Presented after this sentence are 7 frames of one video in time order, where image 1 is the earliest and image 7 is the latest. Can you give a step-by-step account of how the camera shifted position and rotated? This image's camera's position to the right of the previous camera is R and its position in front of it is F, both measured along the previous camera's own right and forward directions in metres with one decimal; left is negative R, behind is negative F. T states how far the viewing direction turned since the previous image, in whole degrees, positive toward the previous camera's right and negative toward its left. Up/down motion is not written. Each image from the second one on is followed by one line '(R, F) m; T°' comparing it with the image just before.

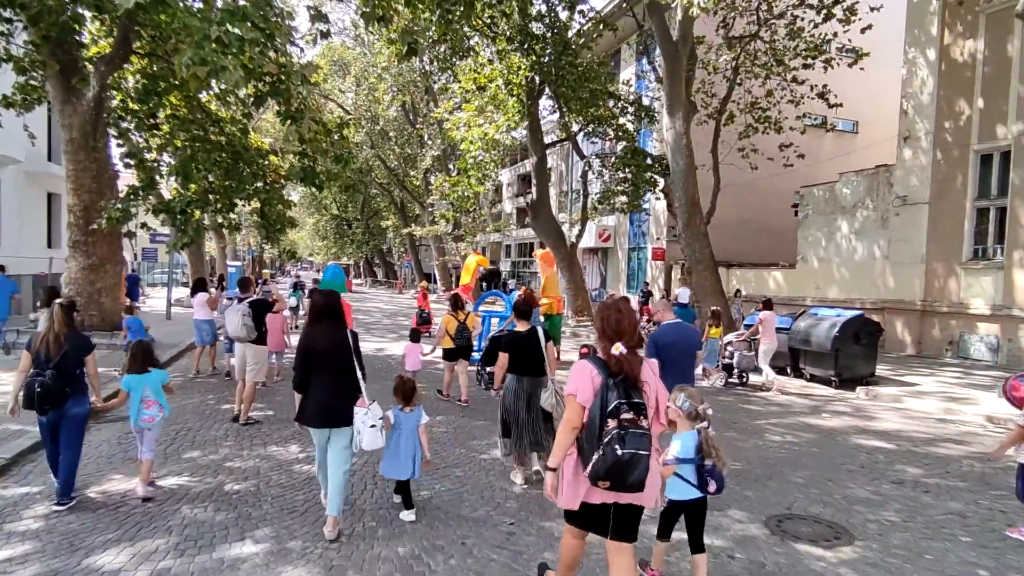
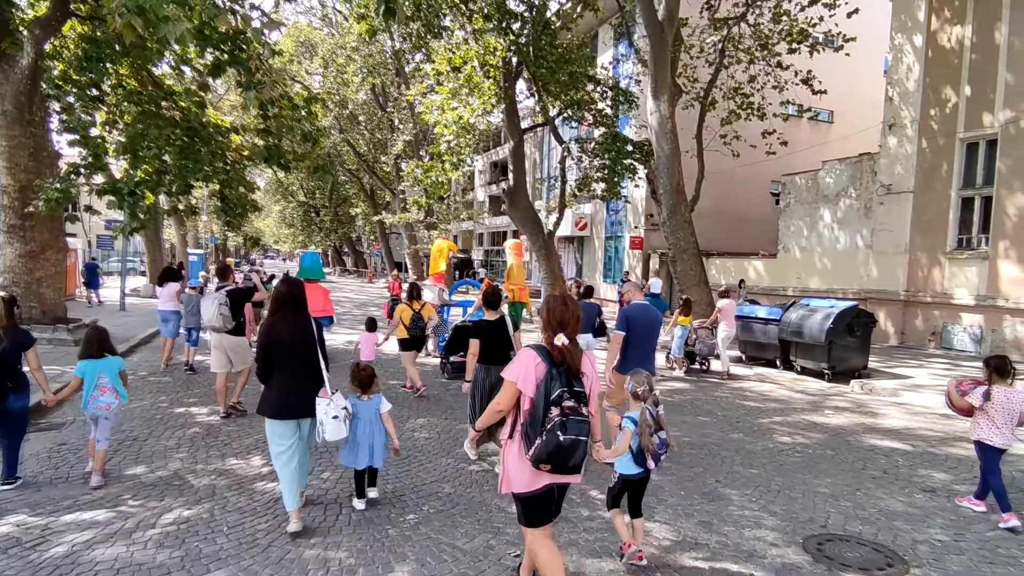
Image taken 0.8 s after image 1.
(-0.2, +0.6) m; +3°
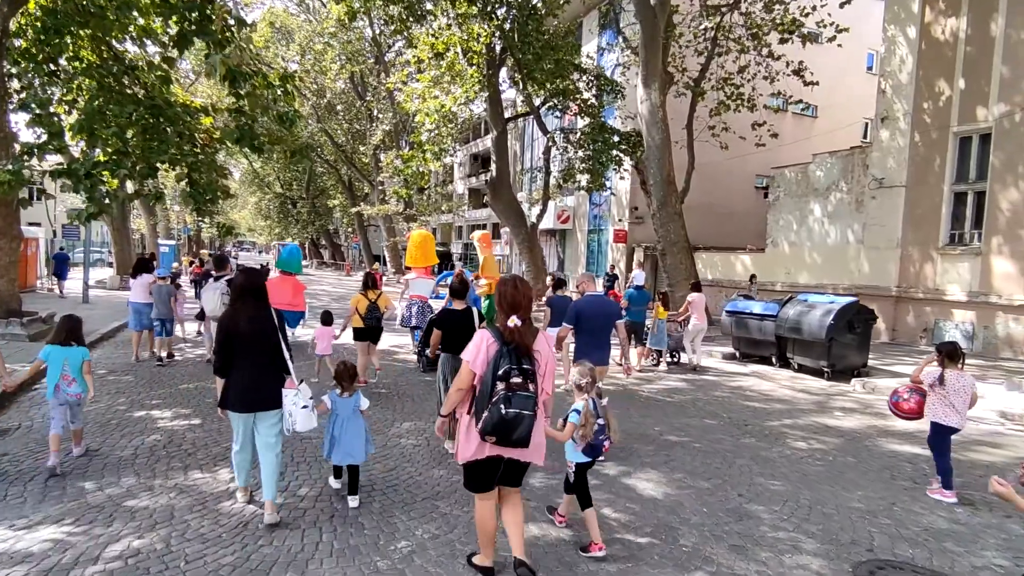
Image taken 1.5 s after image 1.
(-0.2, +0.5) m; +2°
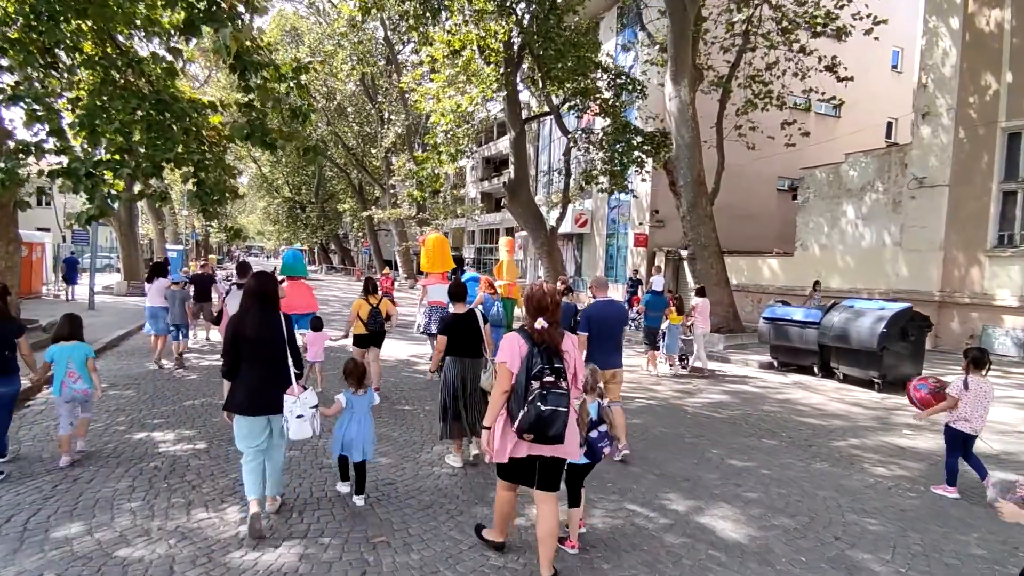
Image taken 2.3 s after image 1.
(-0.3, +0.6) m; -1°
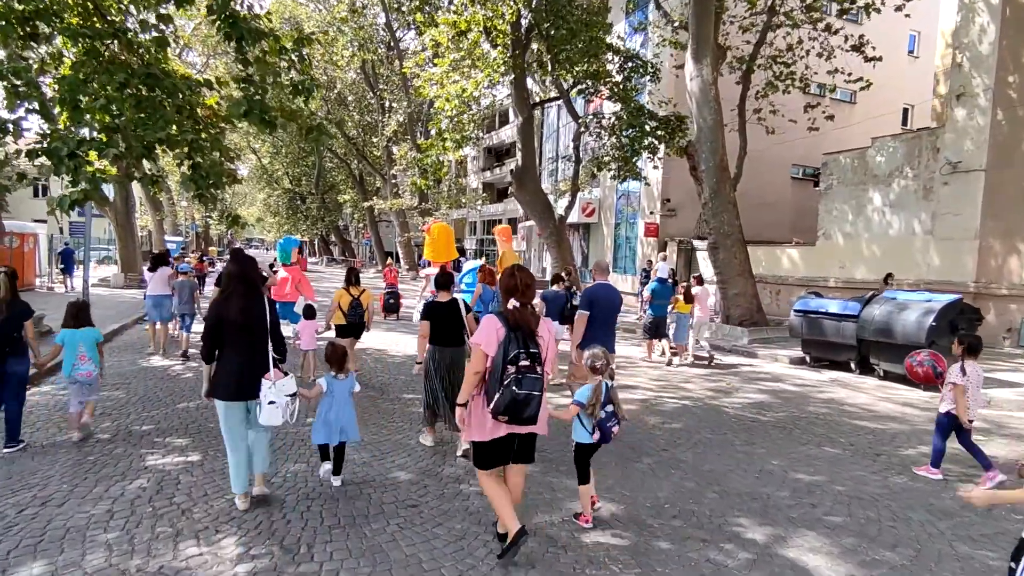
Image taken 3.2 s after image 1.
(-0.3, +0.7) m; 0°
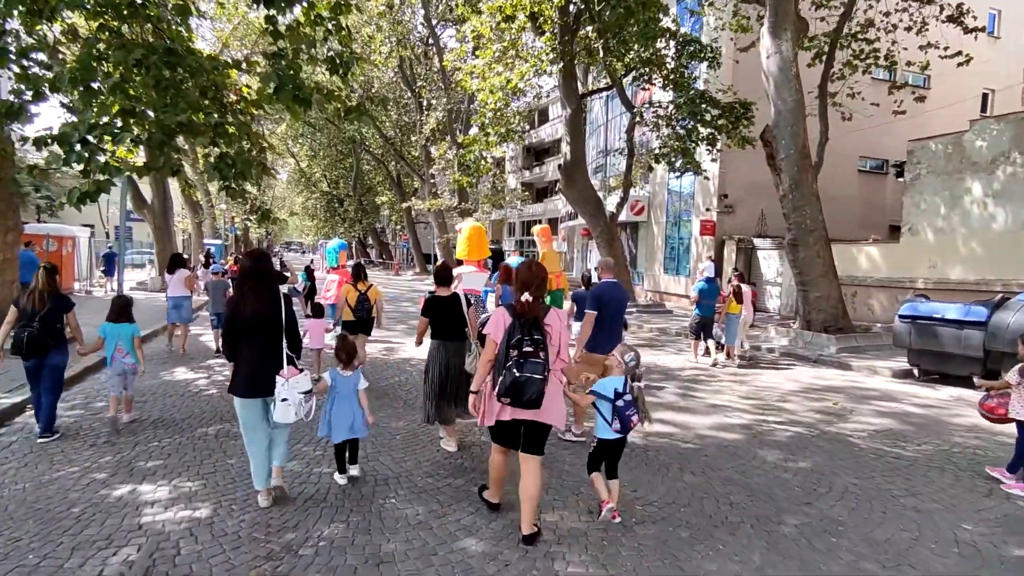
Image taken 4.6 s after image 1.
(-0.4, +1.1) m; -3°
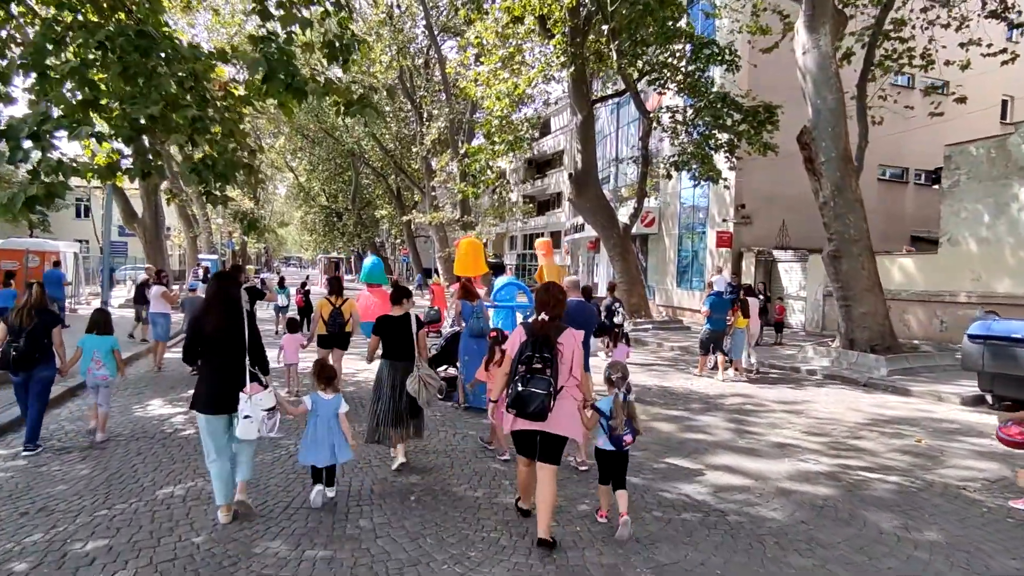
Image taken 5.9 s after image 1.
(-0.3, +1.0) m; 0°
